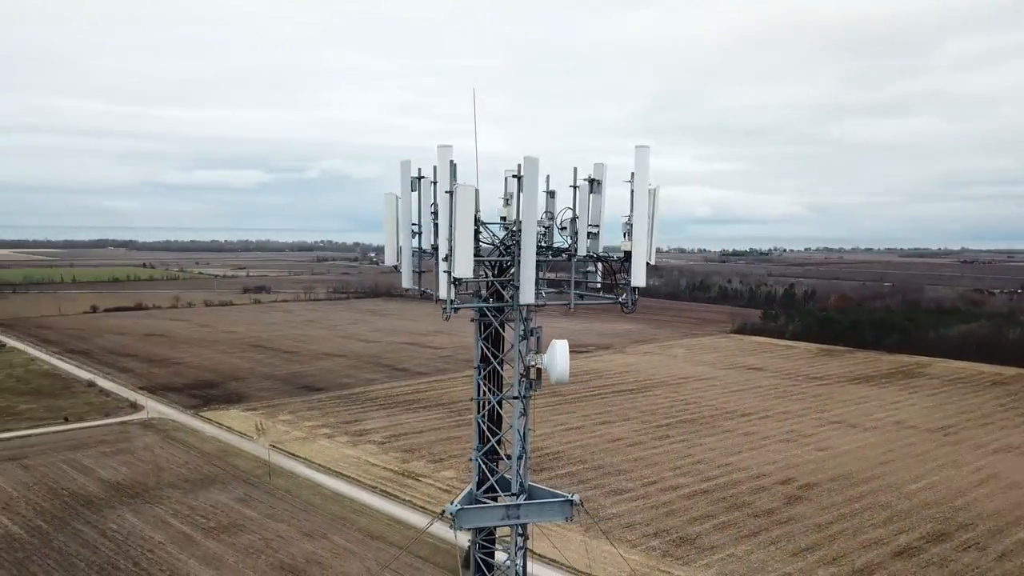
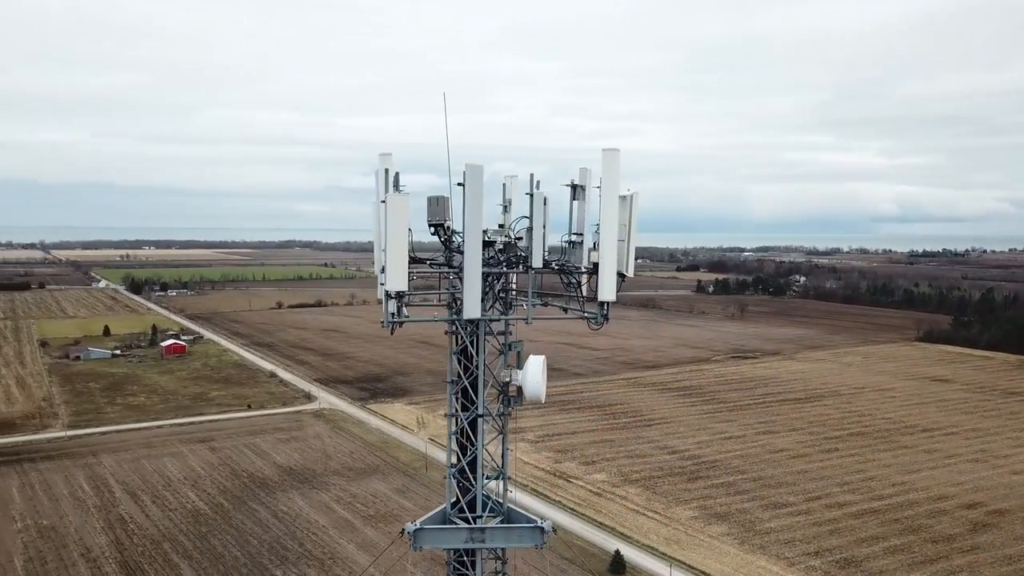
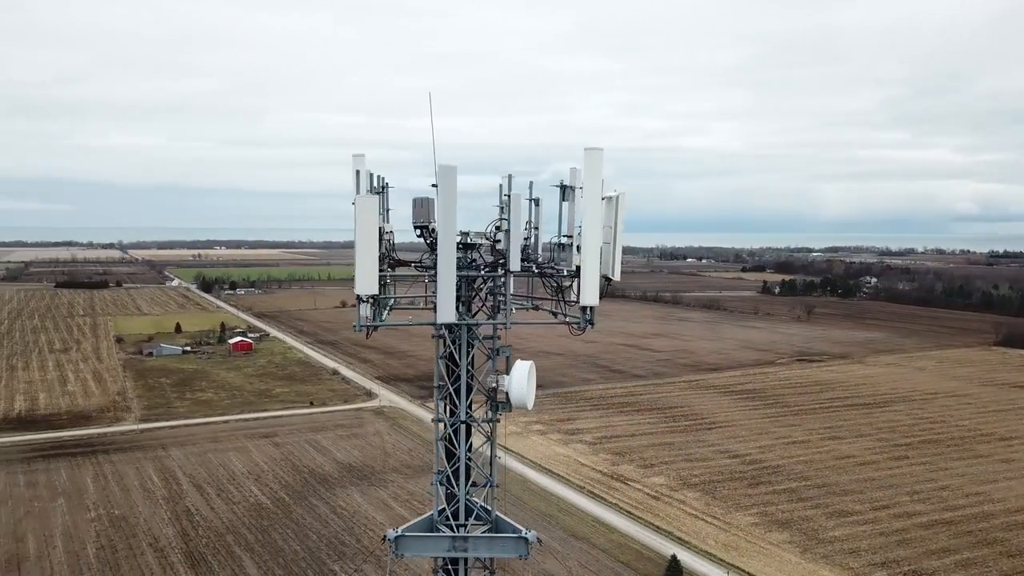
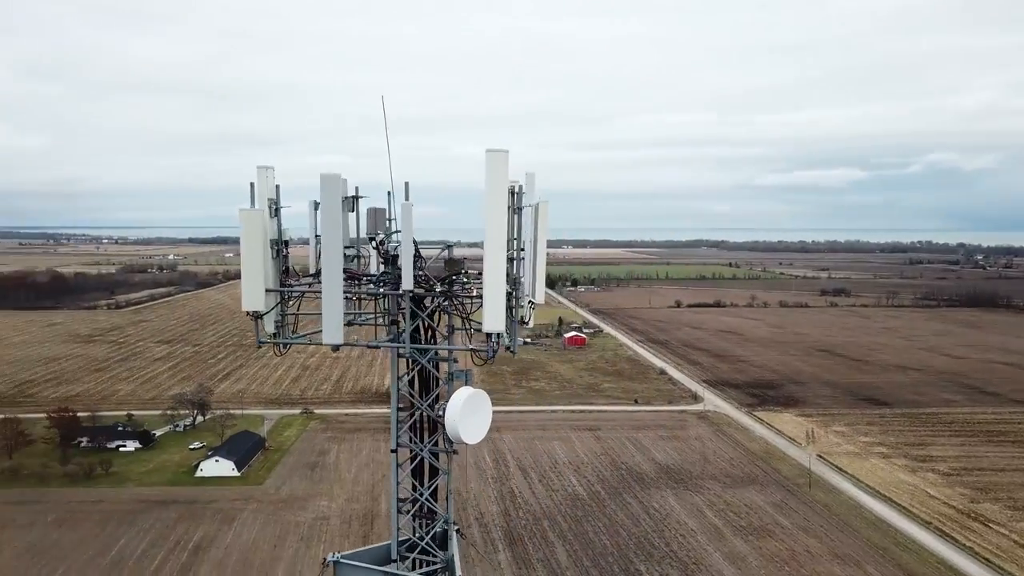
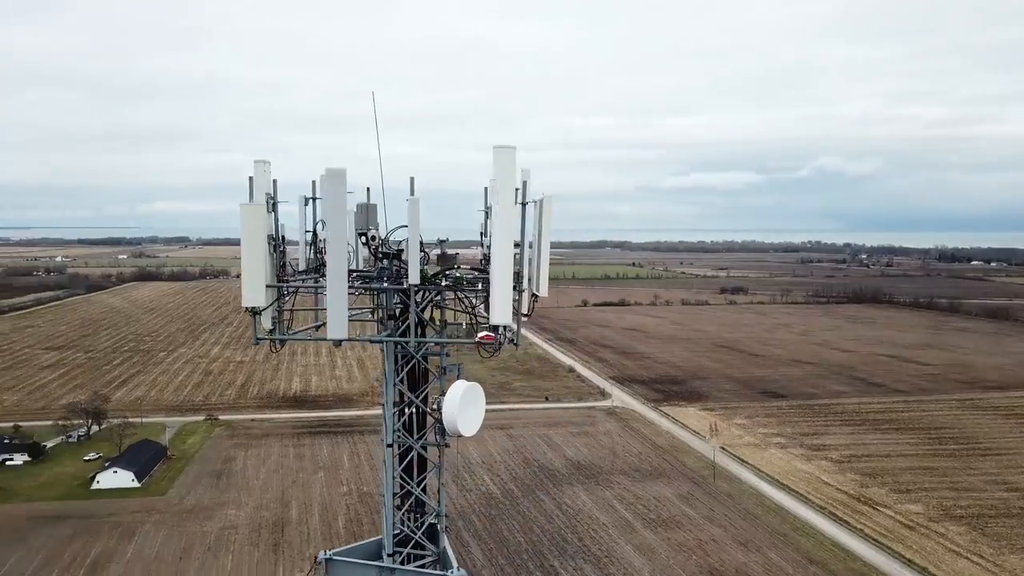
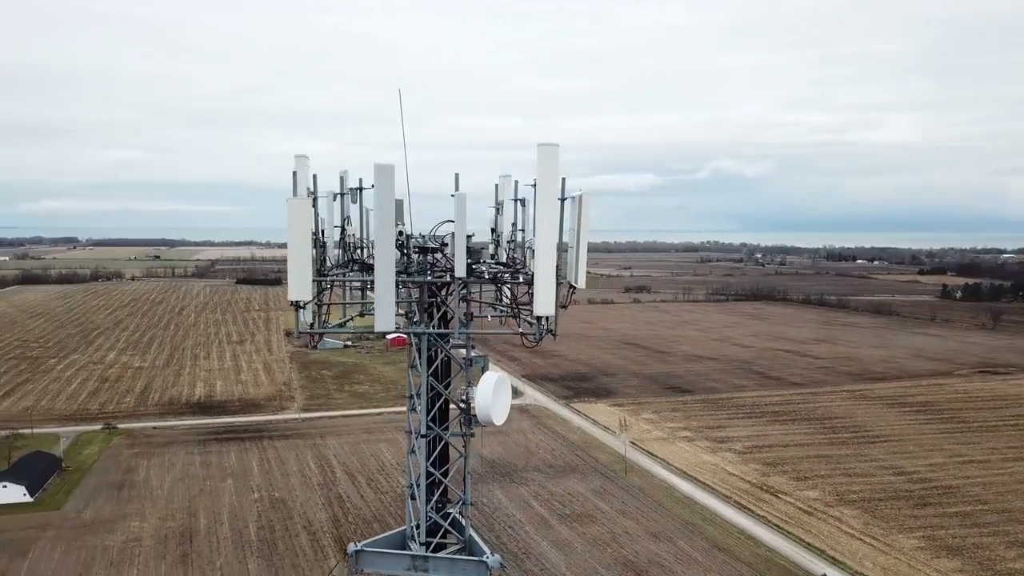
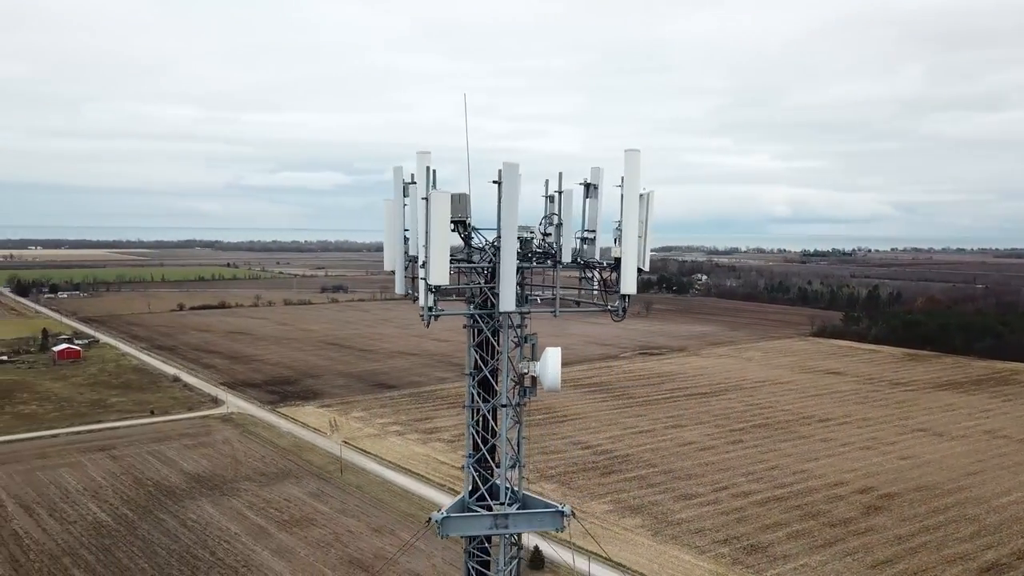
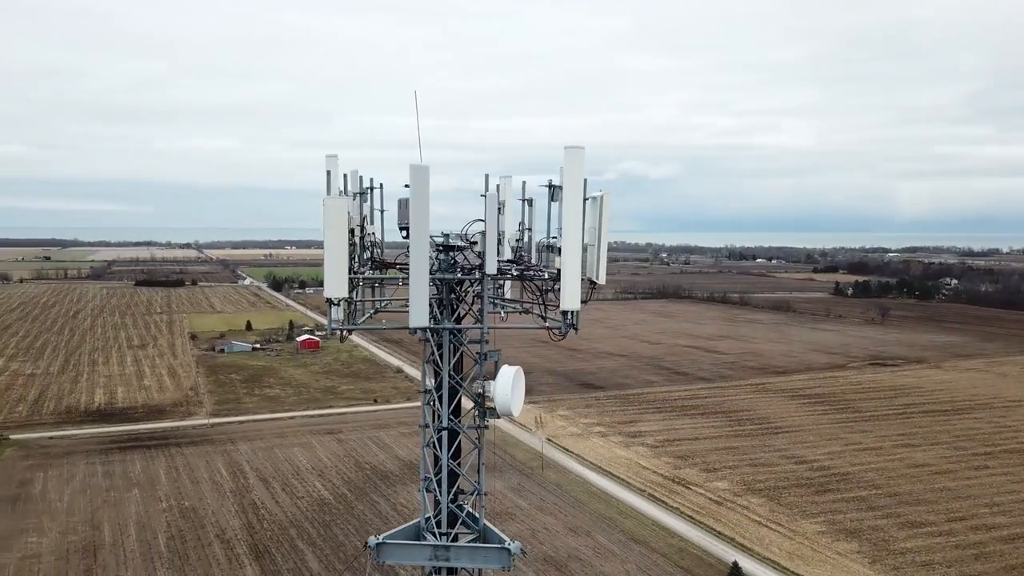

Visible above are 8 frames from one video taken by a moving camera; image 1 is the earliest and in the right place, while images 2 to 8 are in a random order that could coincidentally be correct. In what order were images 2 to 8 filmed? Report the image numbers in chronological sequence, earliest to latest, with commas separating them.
7, 2, 3, 8, 6, 5, 4
